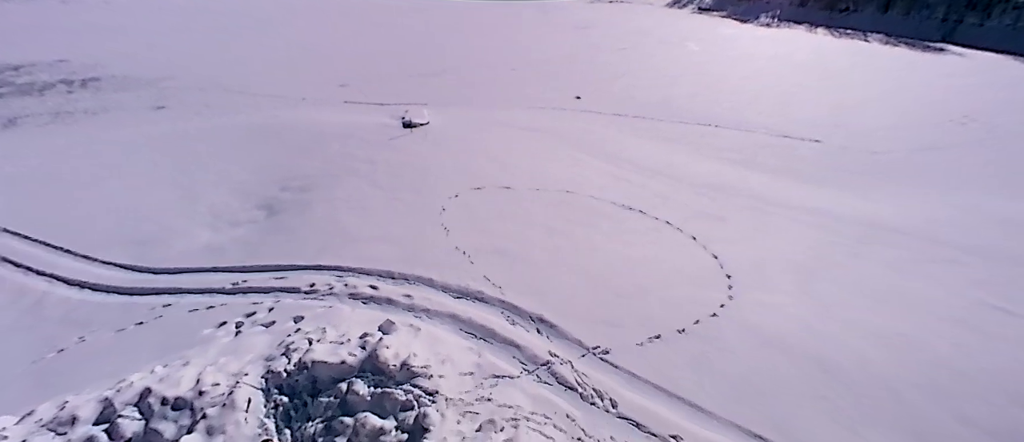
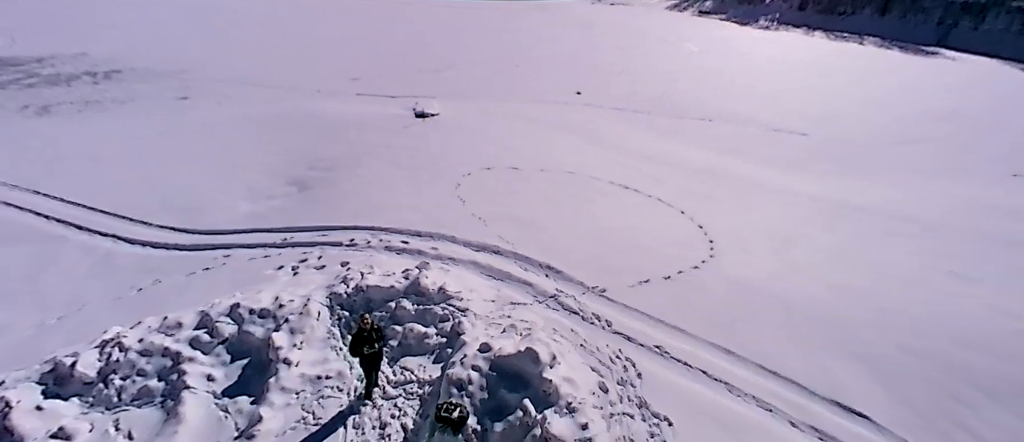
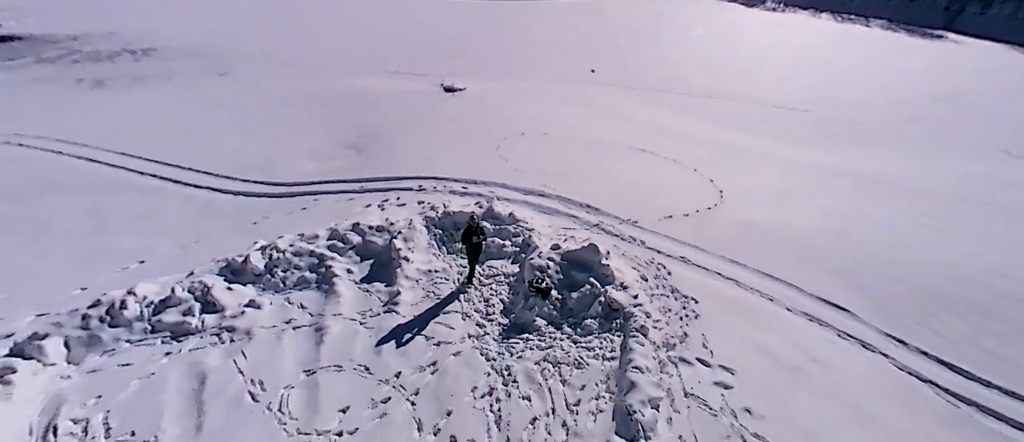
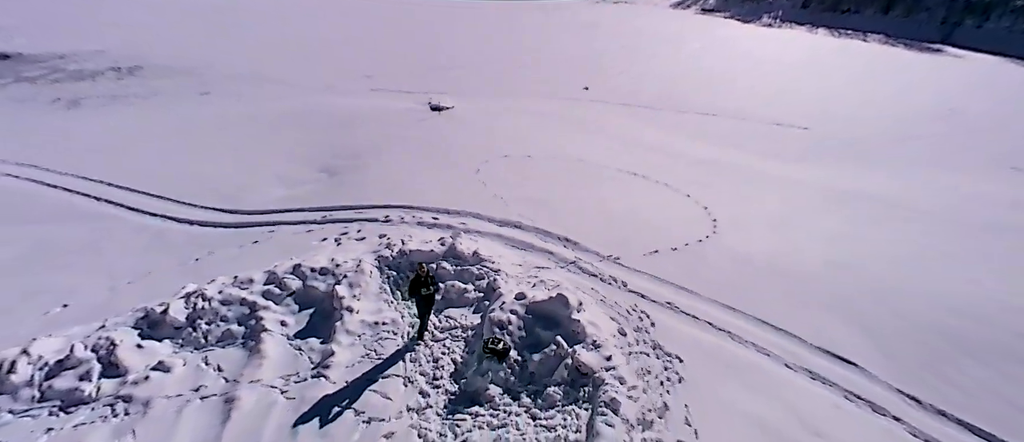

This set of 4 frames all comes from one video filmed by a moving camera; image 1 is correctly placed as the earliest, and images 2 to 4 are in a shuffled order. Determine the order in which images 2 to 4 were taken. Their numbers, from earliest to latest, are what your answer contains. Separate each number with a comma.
2, 4, 3
